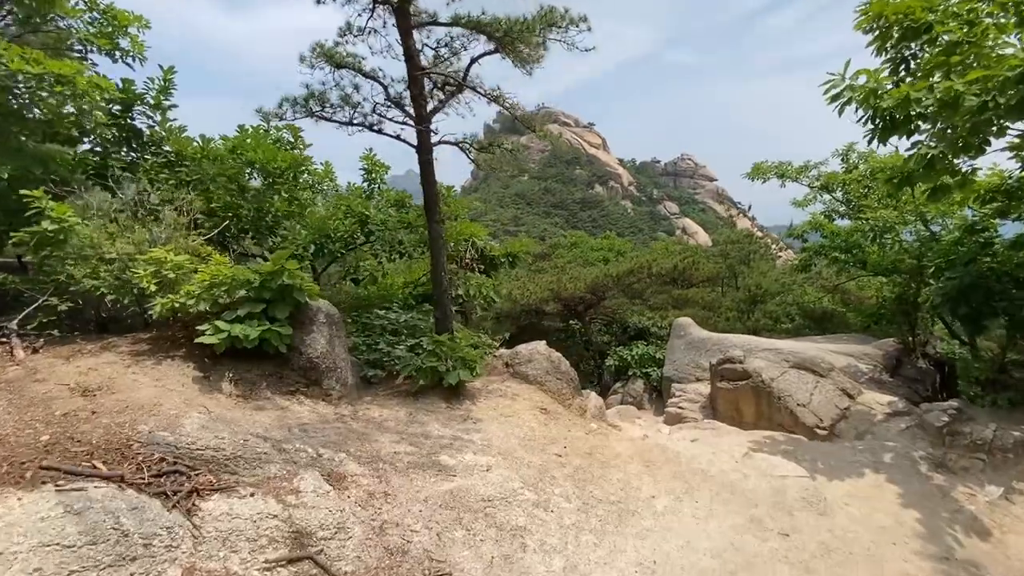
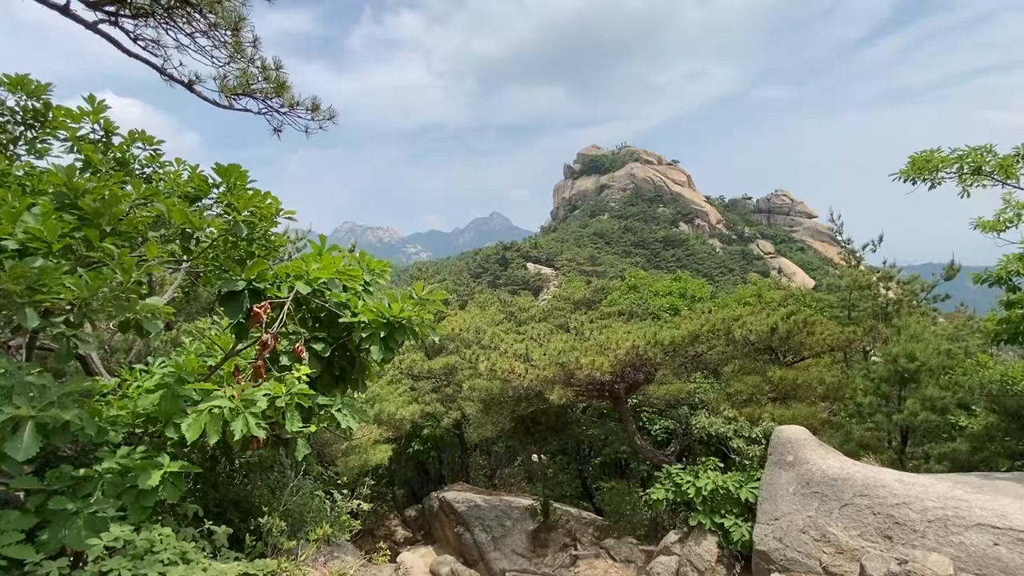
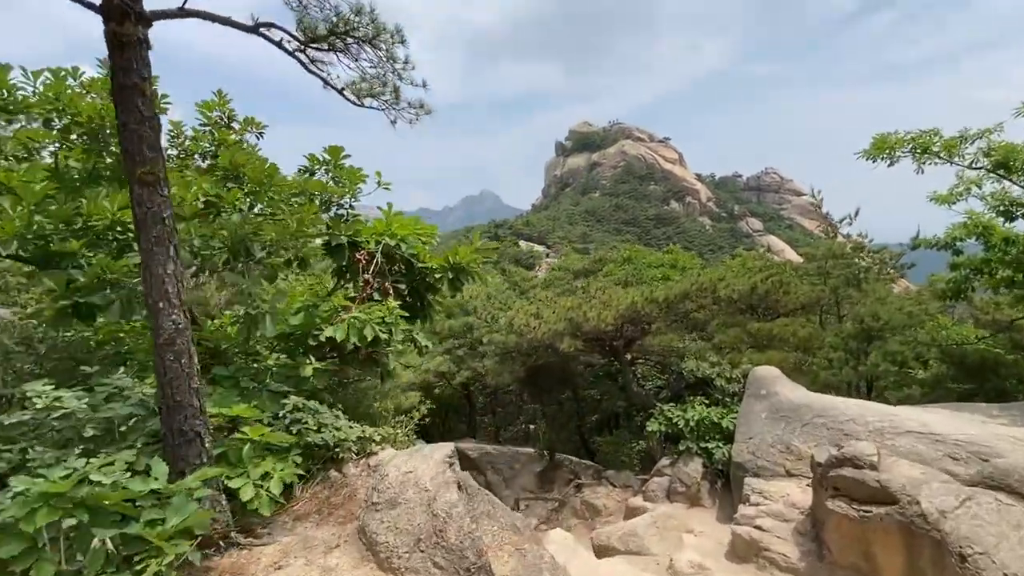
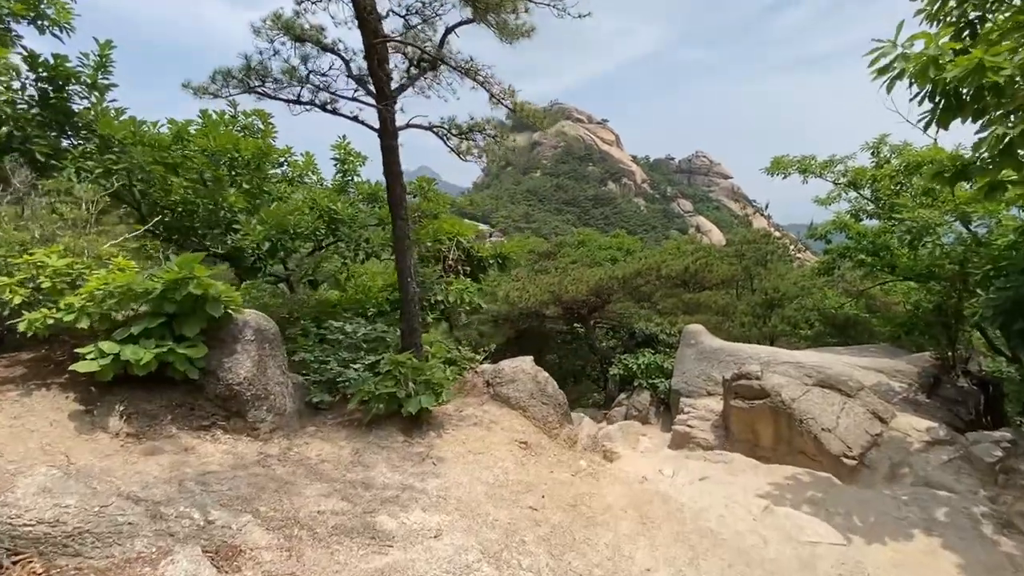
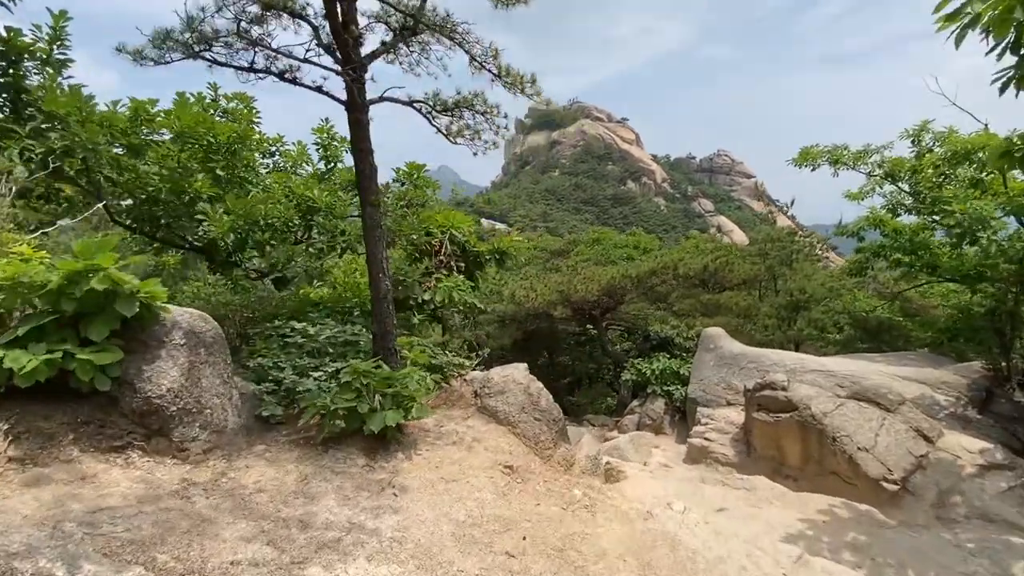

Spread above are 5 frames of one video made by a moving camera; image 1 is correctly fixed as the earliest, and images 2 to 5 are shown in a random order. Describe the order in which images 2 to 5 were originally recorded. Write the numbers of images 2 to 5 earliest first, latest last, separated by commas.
4, 5, 3, 2
